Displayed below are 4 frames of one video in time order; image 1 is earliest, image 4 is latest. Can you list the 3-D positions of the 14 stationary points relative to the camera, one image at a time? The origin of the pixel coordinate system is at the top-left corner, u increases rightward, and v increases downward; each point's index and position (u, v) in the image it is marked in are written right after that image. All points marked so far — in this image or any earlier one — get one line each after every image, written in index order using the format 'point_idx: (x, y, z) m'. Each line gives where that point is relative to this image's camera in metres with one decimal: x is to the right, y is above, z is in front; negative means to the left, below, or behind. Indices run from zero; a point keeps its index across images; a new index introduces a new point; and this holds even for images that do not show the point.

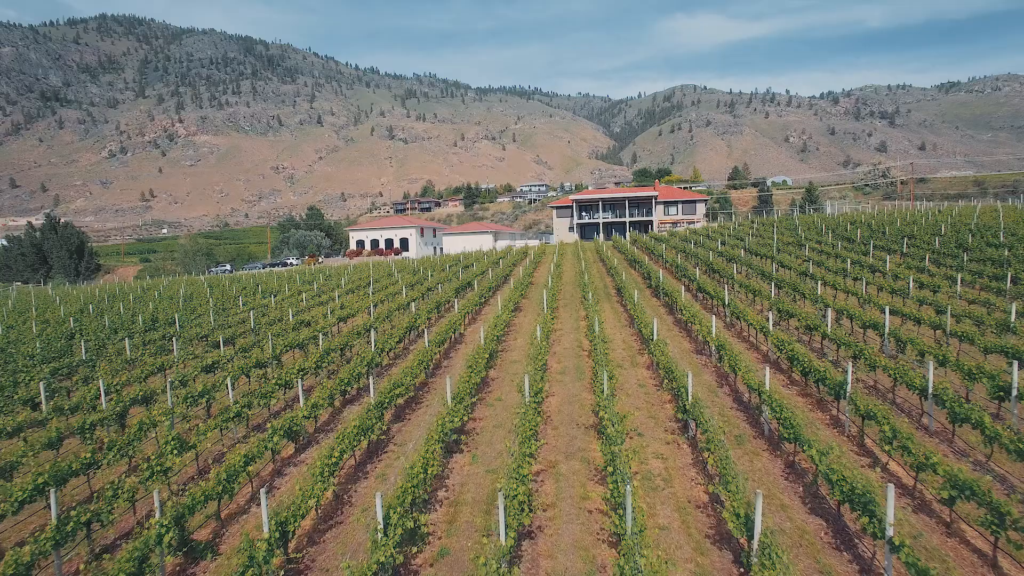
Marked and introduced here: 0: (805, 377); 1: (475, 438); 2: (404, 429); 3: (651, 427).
0: (+5.4, -1.6, +13.3) m
1: (-0.6, -2.5, +12.2) m
2: (-1.9, -2.5, +12.8) m
3: (+2.3, -2.3, +12.2) m
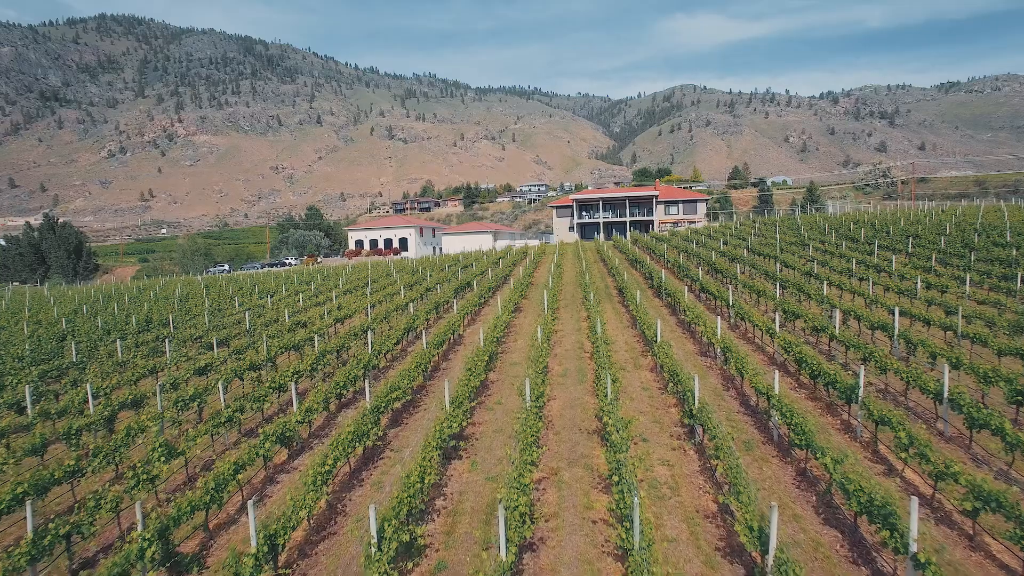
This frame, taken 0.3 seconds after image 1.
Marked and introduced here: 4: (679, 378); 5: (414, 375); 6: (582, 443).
0: (+5.4, -1.6, +12.9) m
1: (-0.6, -2.5, +11.9) m
2: (-1.9, -2.5, +12.4) m
3: (+2.3, -2.4, +11.8) m
4: (+3.0, -1.6, +13.0) m
5: (-1.9, -1.7, +14.3) m
6: (+1.1, -2.5, +11.6) m
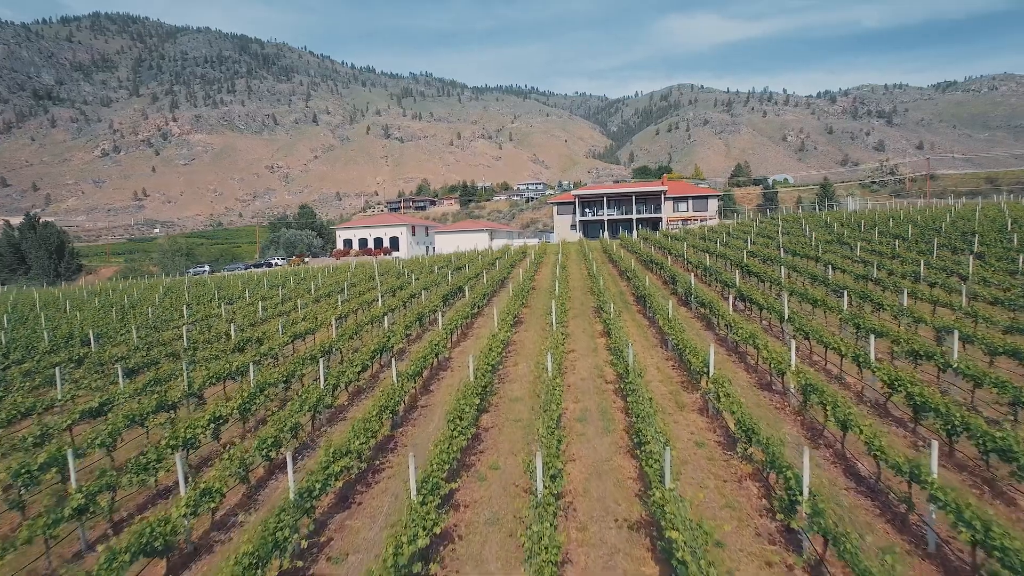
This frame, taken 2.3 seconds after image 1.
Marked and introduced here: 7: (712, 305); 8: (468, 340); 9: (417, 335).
0: (+5.4, -1.8, +8.8) m
1: (-0.6, -2.7, +7.7) m
2: (-1.9, -2.7, +8.2) m
3: (+2.4, -2.6, +7.7) m
4: (+3.0, -1.8, +8.8) m
5: (-1.9, -1.9, +10.2) m
6: (+1.1, -2.7, +7.4) m
7: (+4.7, -0.4, +17.3) m
8: (-1.2, -1.3, +18.5) m
9: (-2.5, -1.3, +19.2) m
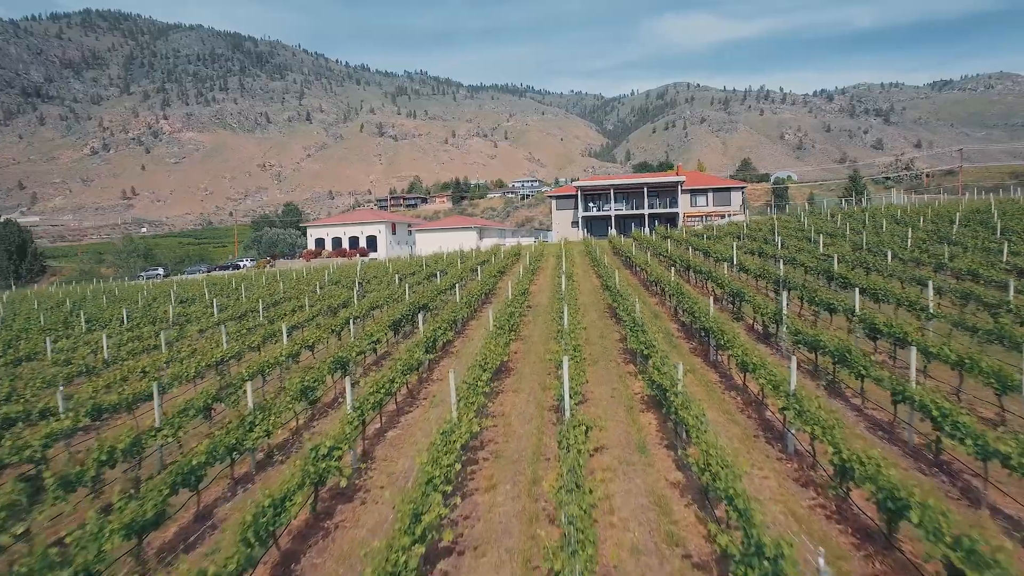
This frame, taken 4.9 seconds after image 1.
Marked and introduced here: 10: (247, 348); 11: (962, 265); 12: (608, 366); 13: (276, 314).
0: (+5.1, -2.3, +0.9) m
1: (-0.9, -3.3, -0.3) m
2: (-2.1, -3.2, +0.3) m
3: (+2.1, -3.1, -0.3) m
4: (+2.7, -2.3, +0.9) m
5: (-2.2, -2.4, +2.2) m
6: (+0.9, -3.2, -0.5) m
7: (+4.4, -0.9, +9.3) m
8: (-1.5, -1.8, +10.6) m
9: (-2.8, -1.8, +11.2) m
10: (-5.2, -1.1, +14.6) m
11: (+10.1, +0.5, +16.4) m
12: (+1.7, -1.3, +12.4) m
13: (-6.2, -0.7, +19.1) m
